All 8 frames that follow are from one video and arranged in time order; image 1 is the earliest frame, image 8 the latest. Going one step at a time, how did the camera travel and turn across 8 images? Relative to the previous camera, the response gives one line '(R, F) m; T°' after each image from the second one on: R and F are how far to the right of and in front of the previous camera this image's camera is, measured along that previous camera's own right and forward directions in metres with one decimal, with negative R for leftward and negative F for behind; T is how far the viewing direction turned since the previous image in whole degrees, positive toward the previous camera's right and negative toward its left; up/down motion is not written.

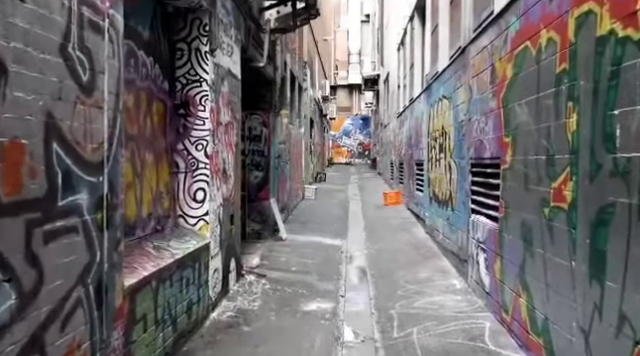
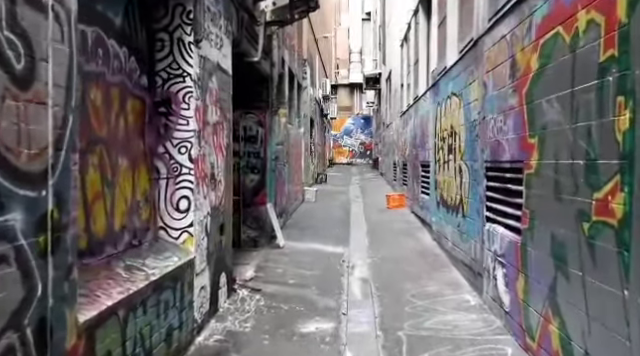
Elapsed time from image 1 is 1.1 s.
(0.0, +0.6) m; 0°
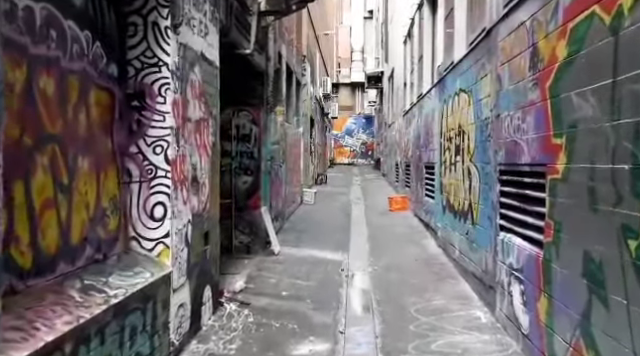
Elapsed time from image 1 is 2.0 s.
(+0.1, +0.6) m; 0°
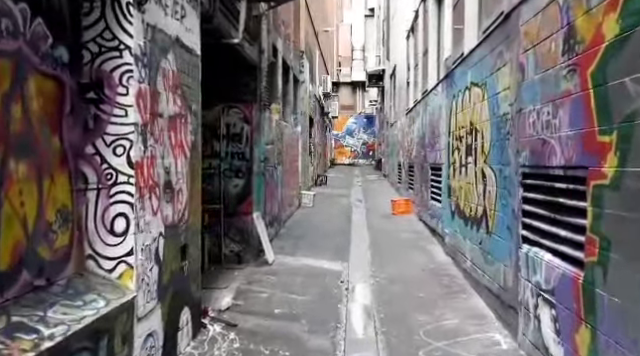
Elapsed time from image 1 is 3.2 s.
(0.0, +0.7) m; 0°
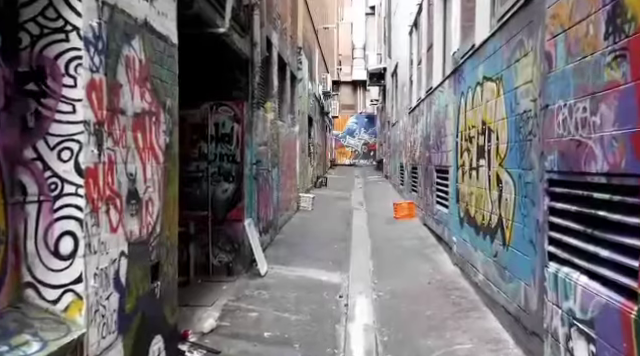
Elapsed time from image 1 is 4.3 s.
(+0.1, +0.7) m; 0°
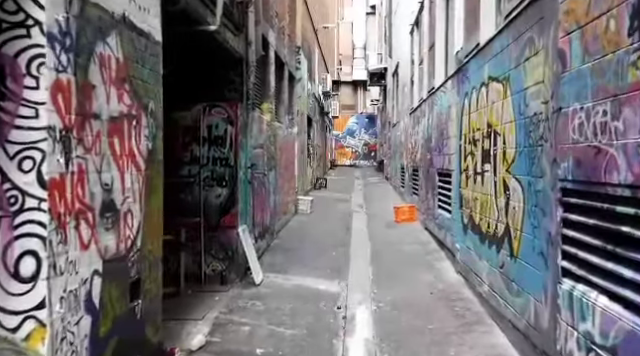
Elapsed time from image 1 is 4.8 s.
(0.0, +0.3) m; 0°
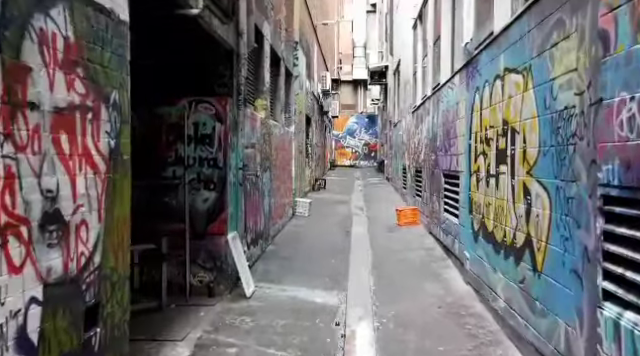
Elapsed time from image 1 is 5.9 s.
(0.0, +0.6) m; 0°
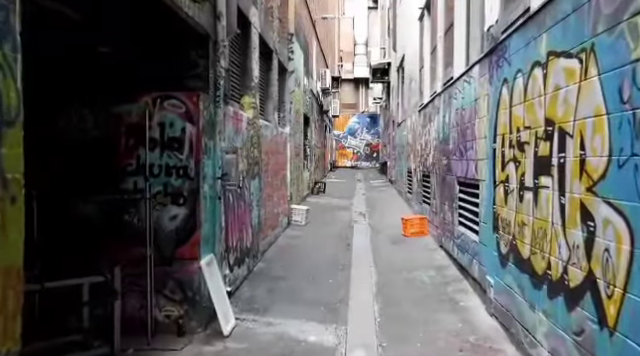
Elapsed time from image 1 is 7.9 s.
(+0.1, +1.2) m; 0°
